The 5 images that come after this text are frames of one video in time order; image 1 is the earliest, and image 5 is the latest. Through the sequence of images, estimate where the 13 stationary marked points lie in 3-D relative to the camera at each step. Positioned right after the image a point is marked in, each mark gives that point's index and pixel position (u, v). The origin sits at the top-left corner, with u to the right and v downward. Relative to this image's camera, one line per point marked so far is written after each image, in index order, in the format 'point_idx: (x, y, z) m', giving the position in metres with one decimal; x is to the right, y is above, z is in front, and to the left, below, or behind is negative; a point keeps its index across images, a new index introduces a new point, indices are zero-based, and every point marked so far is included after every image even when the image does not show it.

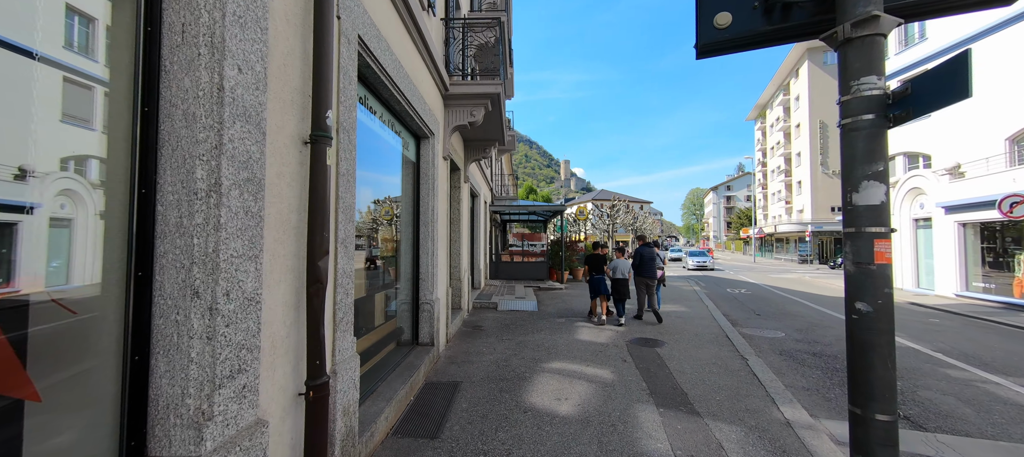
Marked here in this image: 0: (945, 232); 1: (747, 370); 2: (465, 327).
0: (+15.2, -0.1, +13.0) m
1: (+3.2, -1.9, +5.1) m
2: (-0.9, -1.9, +7.1) m
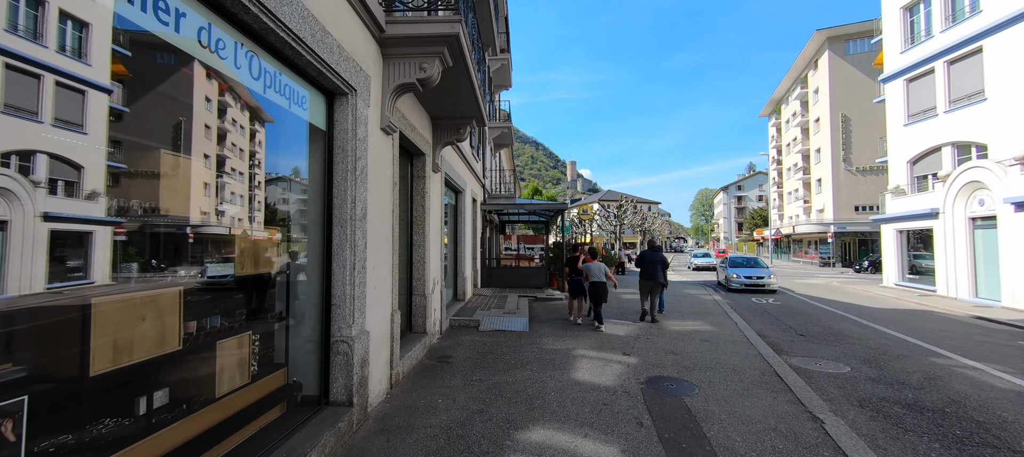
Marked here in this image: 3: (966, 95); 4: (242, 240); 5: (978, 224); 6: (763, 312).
0: (+15.0, -0.1, +11.1) m
1: (+2.8, -1.9, +3.3) m
2: (-1.2, -1.9, +5.4) m
3: (+16.8, +4.9, +13.8) m
4: (-1.9, -0.1, +2.7) m
5: (+15.8, +0.1, +12.6) m
6: (+6.7, -2.3, +9.7) m
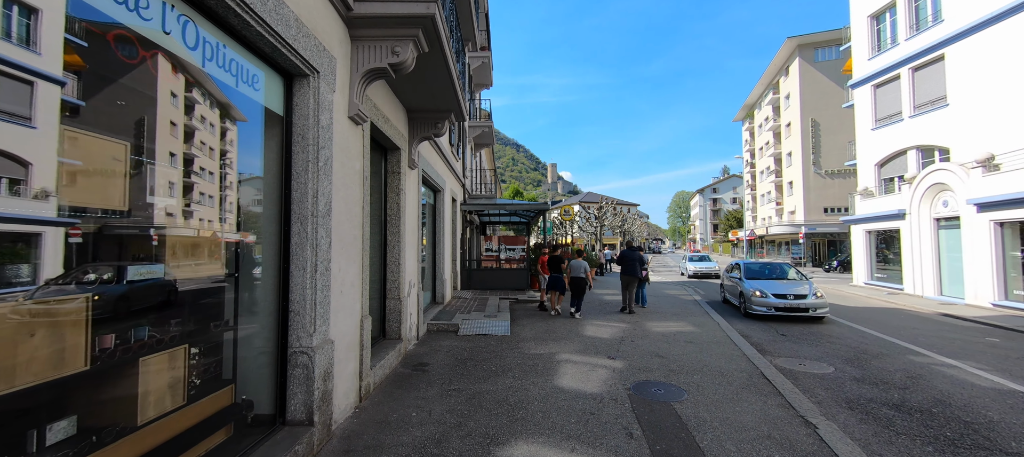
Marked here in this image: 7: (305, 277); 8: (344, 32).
0: (+14.4, -0.1, +11.5) m
1: (+2.7, -1.9, +3.2) m
2: (-1.5, -1.9, +5.0) m
3: (+16.0, +4.9, +14.3) m
4: (-2.0, -0.1, +2.3) m
5: (+15.1, +0.1, +13.1) m
6: (+6.2, -2.3, +9.7) m
7: (-1.7, -0.4, +3.0) m
8: (-1.6, +1.9, +3.6) m
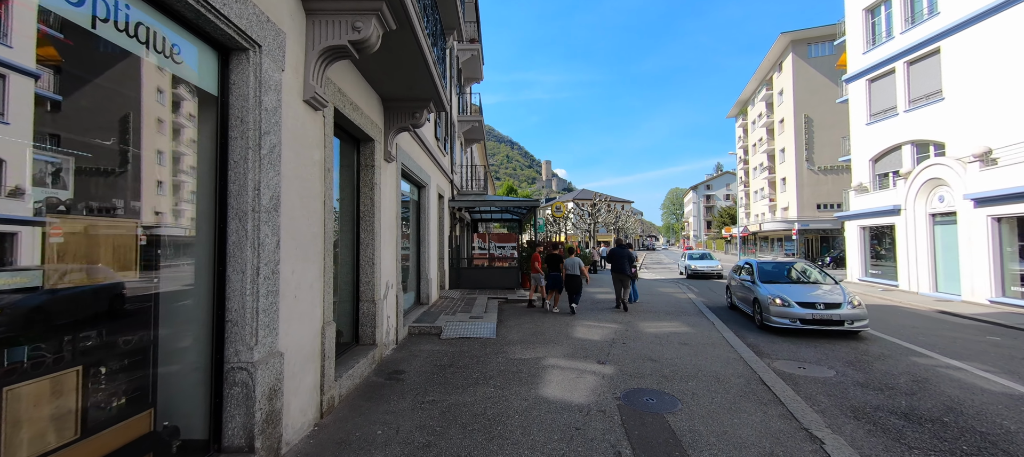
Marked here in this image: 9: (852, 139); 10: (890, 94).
0: (+14.1, 0.0, +11.4) m
1: (+2.4, -1.9, +2.8) m
2: (-1.7, -1.9, +4.6) m
3: (+15.7, +5.1, +14.1) m
4: (-2.2, -0.1, +1.9) m
5: (+14.8, +0.3, +13.0) m
6: (+5.9, -2.2, +9.5) m
7: (-1.9, -0.4, +2.6) m
8: (-1.9, +1.9, +3.2) m
9: (+15.8, +4.2, +17.4) m
10: (+15.8, +5.6, +15.6) m
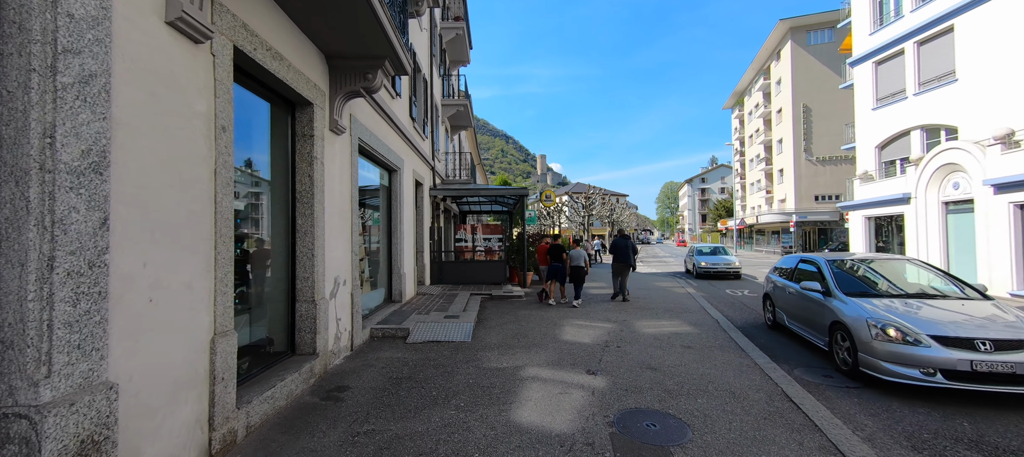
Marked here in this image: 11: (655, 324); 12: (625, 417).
0: (+13.7, +0.4, +10.6) m
1: (+2.1, -1.7, +2.0) m
2: (-2.0, -1.7, +3.7) m
3: (+15.2, +5.4, +13.3) m
4: (-2.5, +0.1, +1.0) m
5: (+14.3, +0.6, +12.2) m
6: (+5.5, -1.9, +8.6) m
7: (-2.2, -0.2, +1.7) m
8: (-2.2, +2.1, +2.2) m
9: (+15.3, +4.6, +16.6) m
10: (+15.3, +6.0, +14.8) m
11: (+2.8, -1.8, +7.2) m
12: (+1.0, -1.7, +3.4) m
